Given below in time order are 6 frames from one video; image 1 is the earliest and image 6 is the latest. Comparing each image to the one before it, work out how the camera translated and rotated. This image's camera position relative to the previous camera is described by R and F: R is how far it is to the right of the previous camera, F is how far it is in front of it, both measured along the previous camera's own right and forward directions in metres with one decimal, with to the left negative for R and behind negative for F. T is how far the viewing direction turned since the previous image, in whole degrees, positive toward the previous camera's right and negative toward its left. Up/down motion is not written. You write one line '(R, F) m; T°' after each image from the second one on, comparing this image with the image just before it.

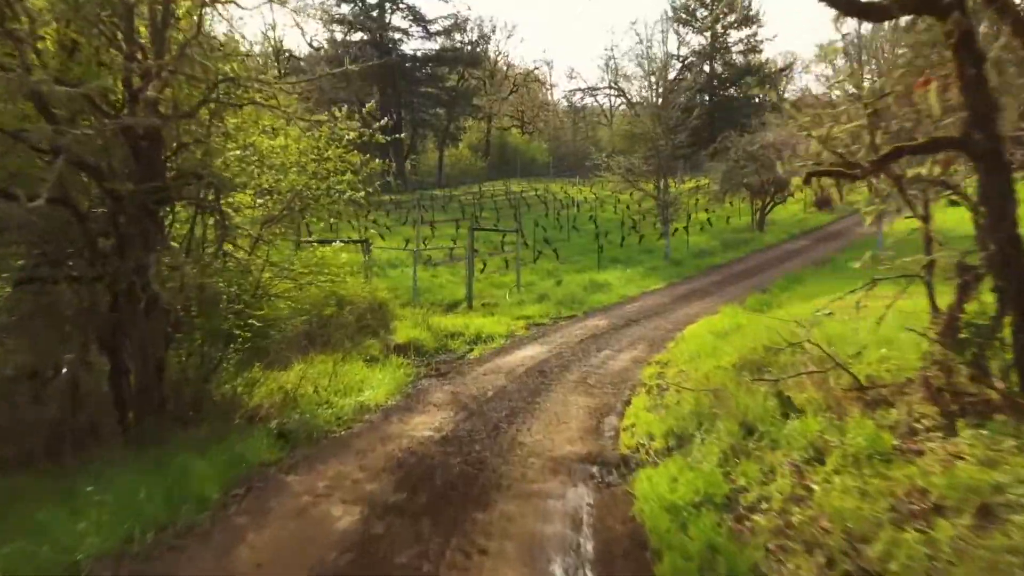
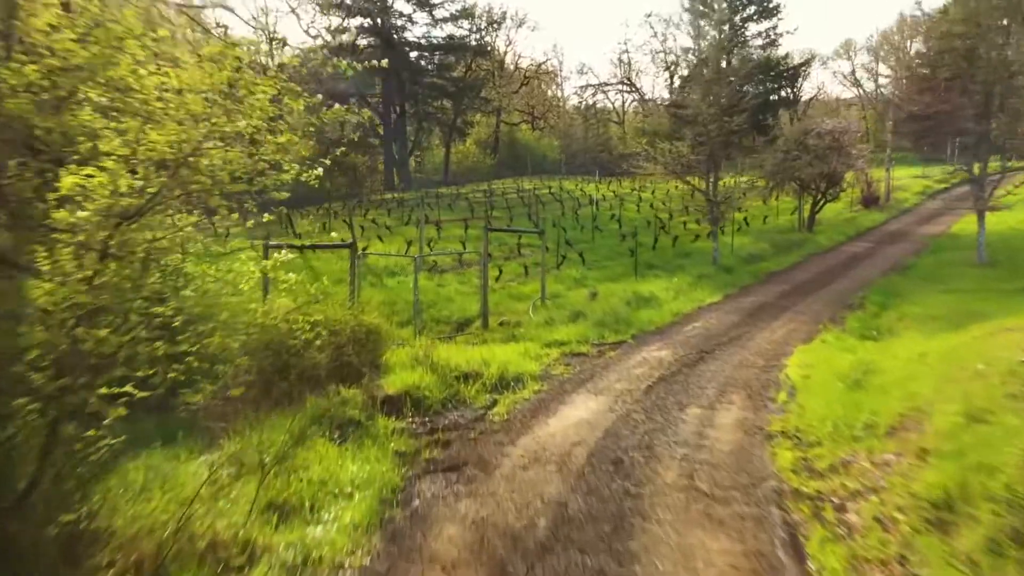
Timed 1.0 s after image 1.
(-0.3, +3.1) m; 0°
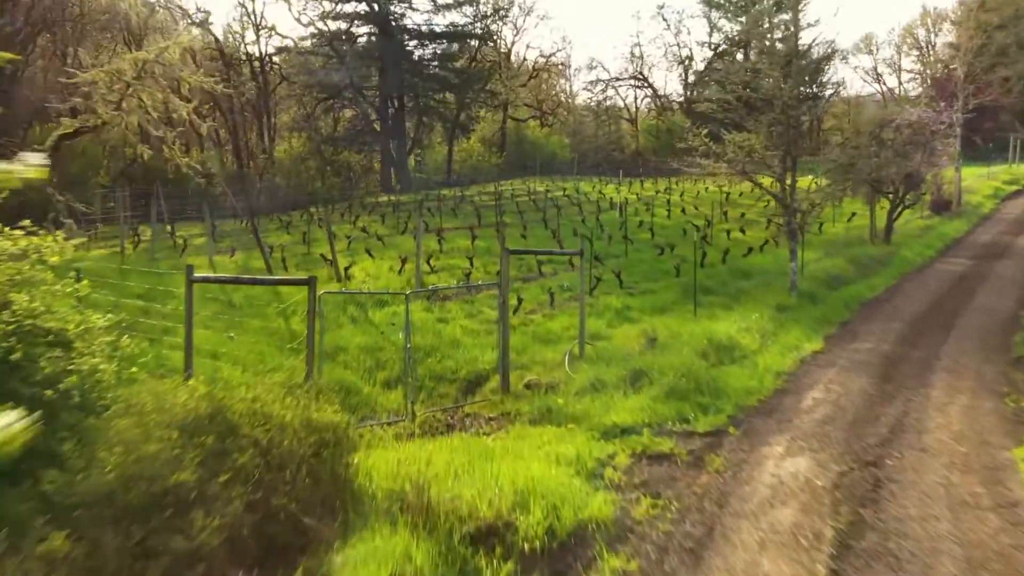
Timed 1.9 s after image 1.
(-0.3, +3.4) m; 0°
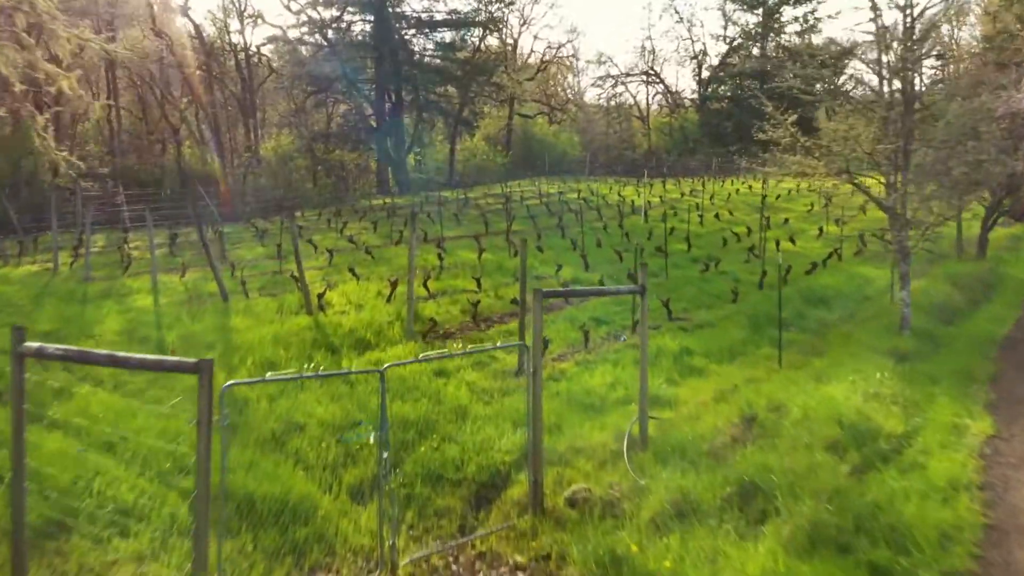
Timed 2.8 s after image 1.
(-0.2, +3.0) m; 0°
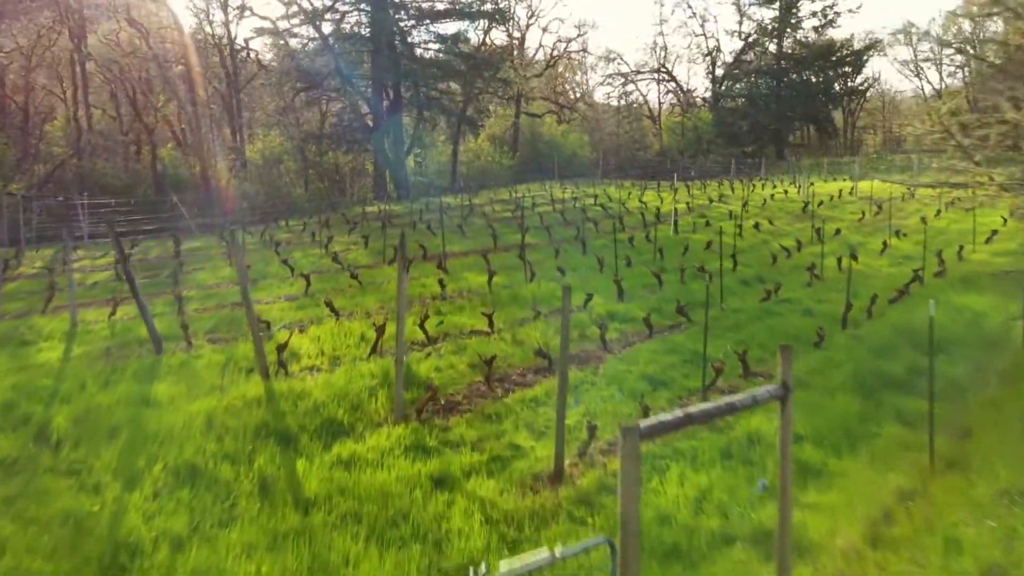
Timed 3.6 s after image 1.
(-0.2, +2.7) m; 0°
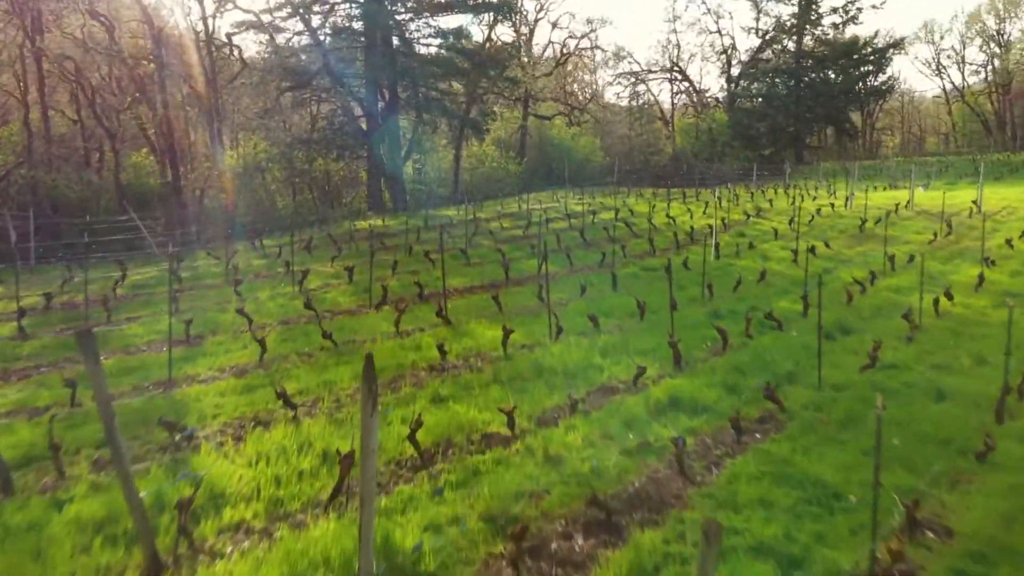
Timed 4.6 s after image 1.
(-0.2, +3.0) m; 0°
